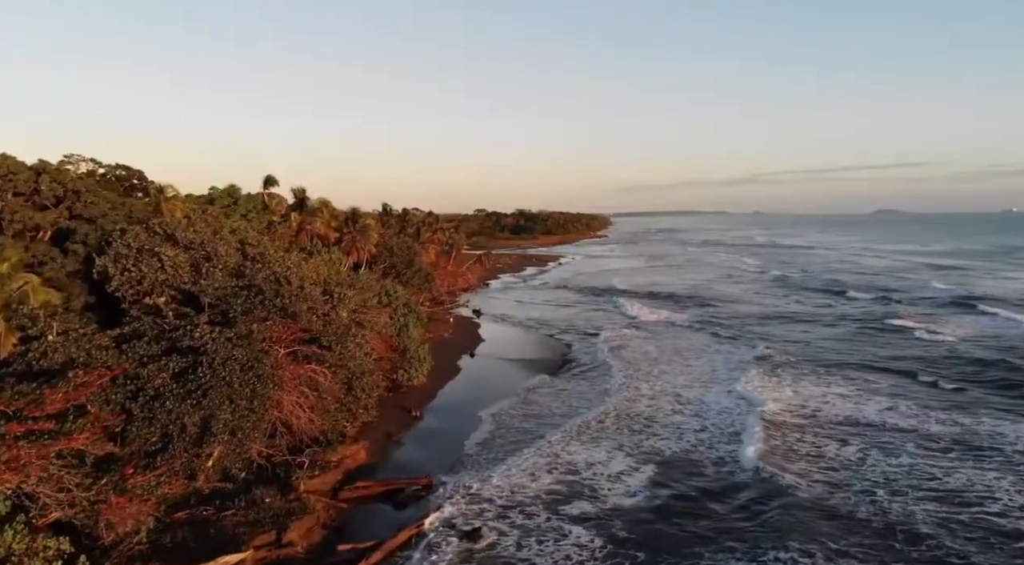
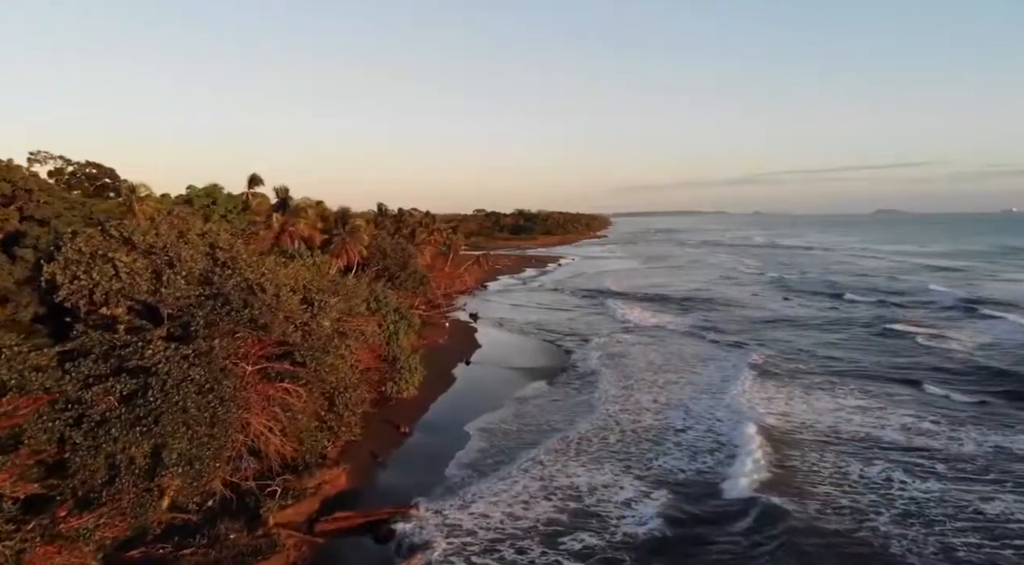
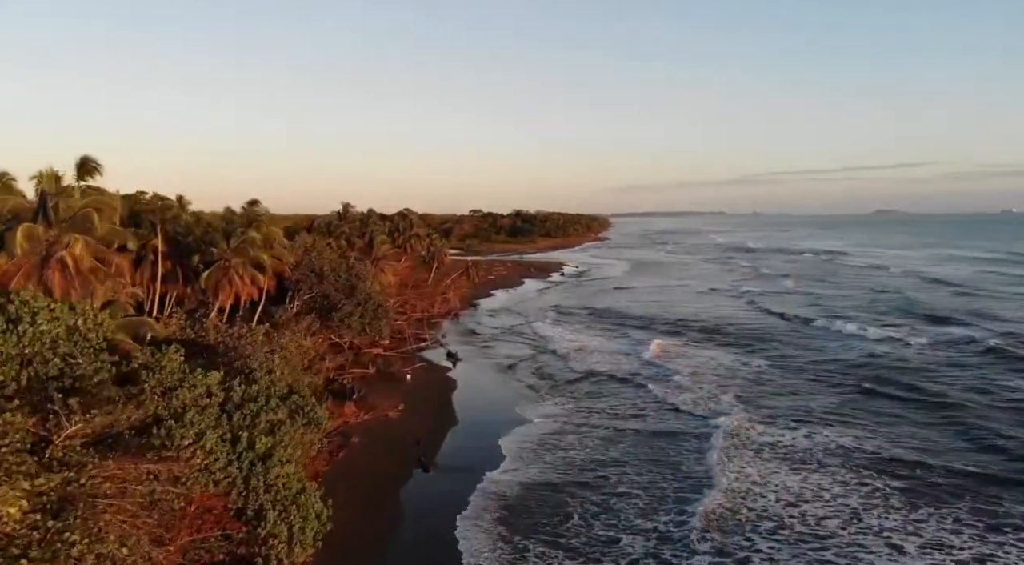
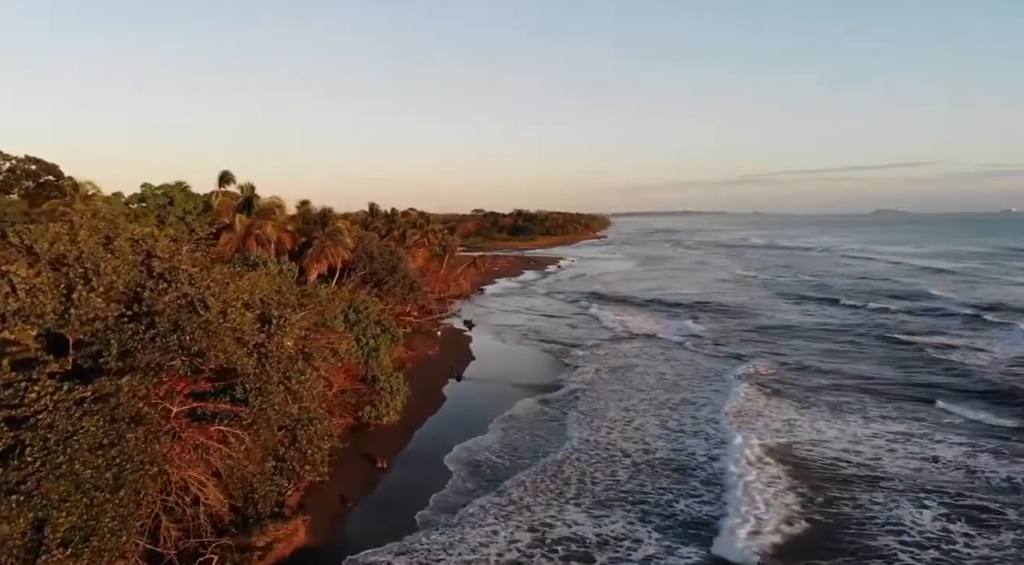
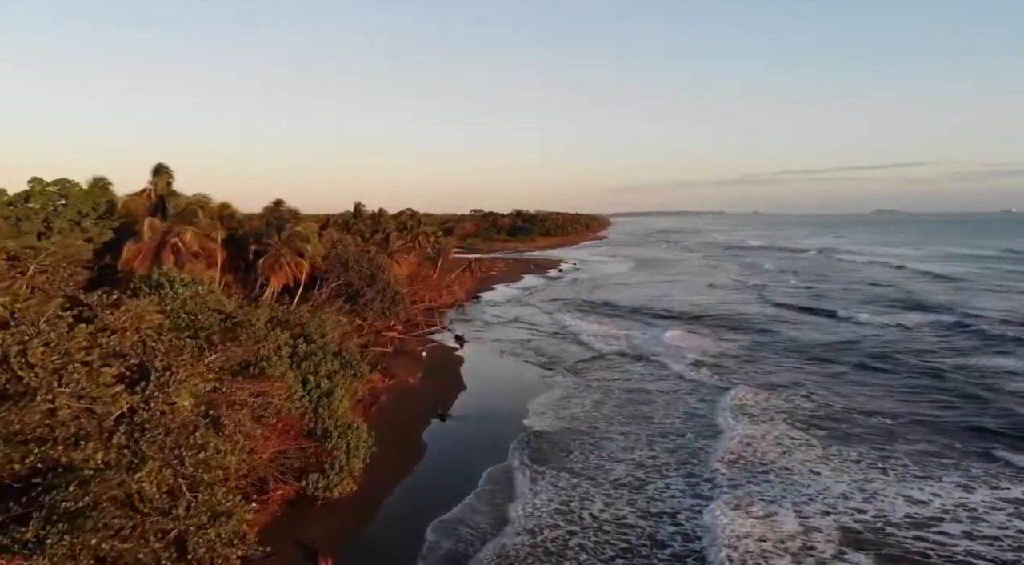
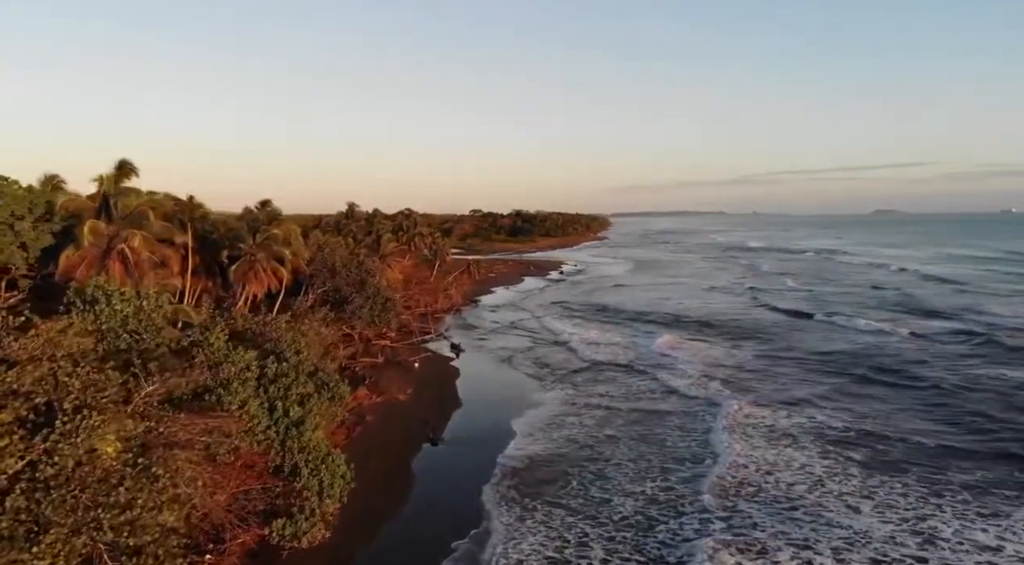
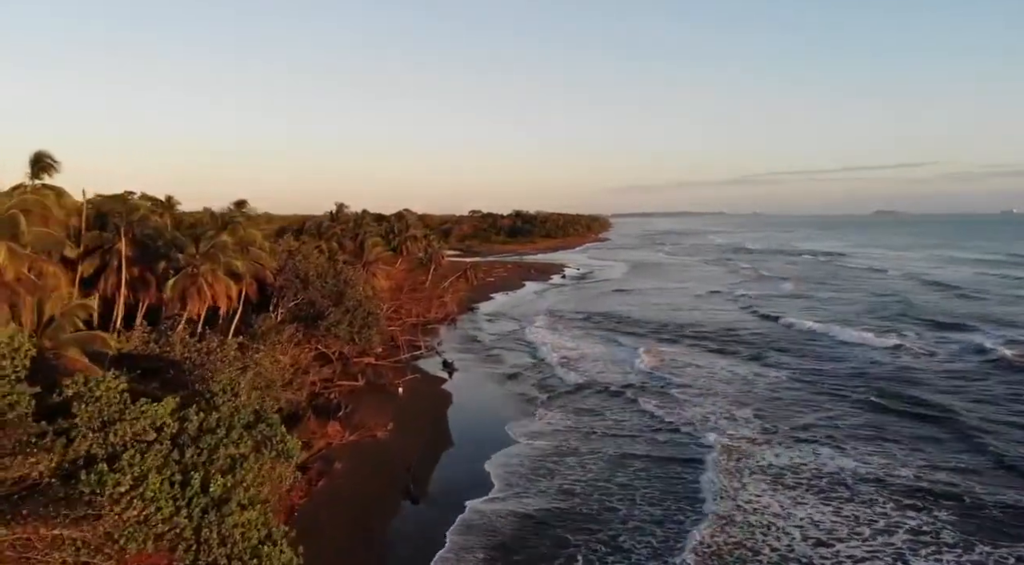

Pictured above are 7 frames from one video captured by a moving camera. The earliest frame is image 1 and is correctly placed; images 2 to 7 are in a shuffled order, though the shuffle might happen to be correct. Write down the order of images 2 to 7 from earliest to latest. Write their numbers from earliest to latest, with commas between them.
2, 4, 5, 6, 3, 7
